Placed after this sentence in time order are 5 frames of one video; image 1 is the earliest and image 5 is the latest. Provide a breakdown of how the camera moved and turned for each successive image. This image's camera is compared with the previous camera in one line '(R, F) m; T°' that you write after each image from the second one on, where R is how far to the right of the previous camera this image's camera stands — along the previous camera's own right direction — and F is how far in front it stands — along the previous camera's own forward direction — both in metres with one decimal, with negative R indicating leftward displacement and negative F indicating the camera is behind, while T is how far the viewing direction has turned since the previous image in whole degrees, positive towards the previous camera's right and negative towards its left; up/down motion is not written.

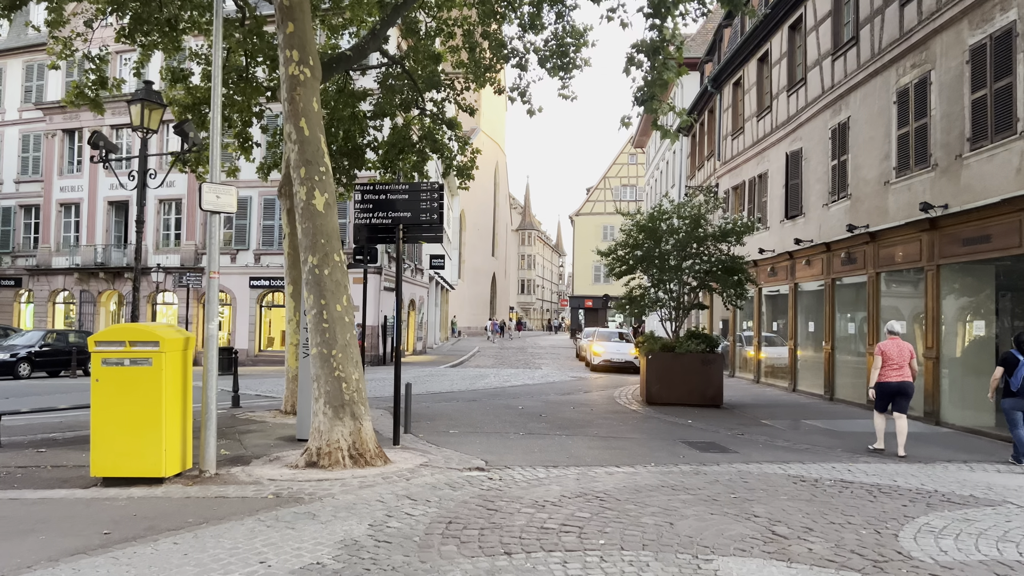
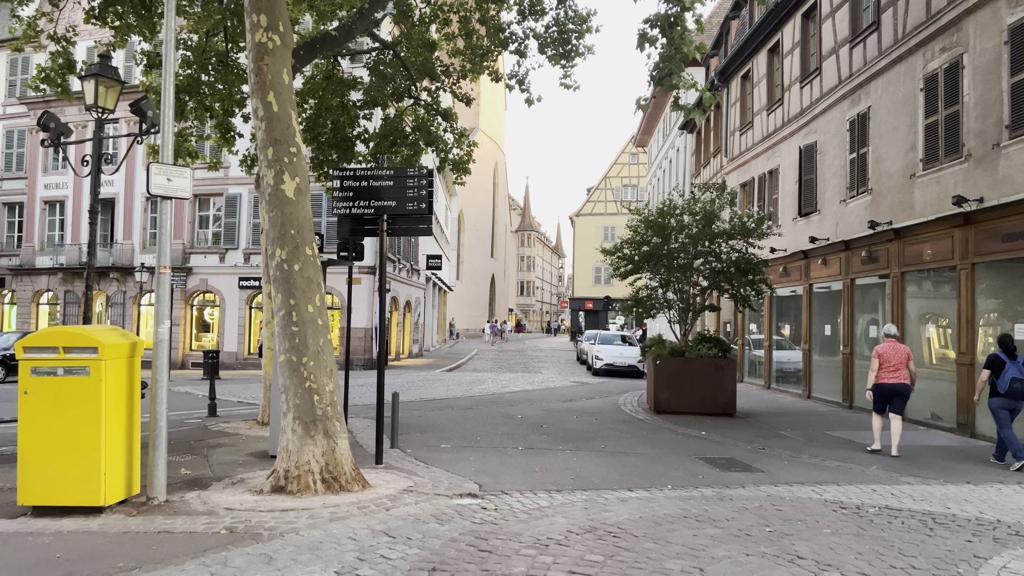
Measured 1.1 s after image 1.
(0.0, +0.9) m; 0°
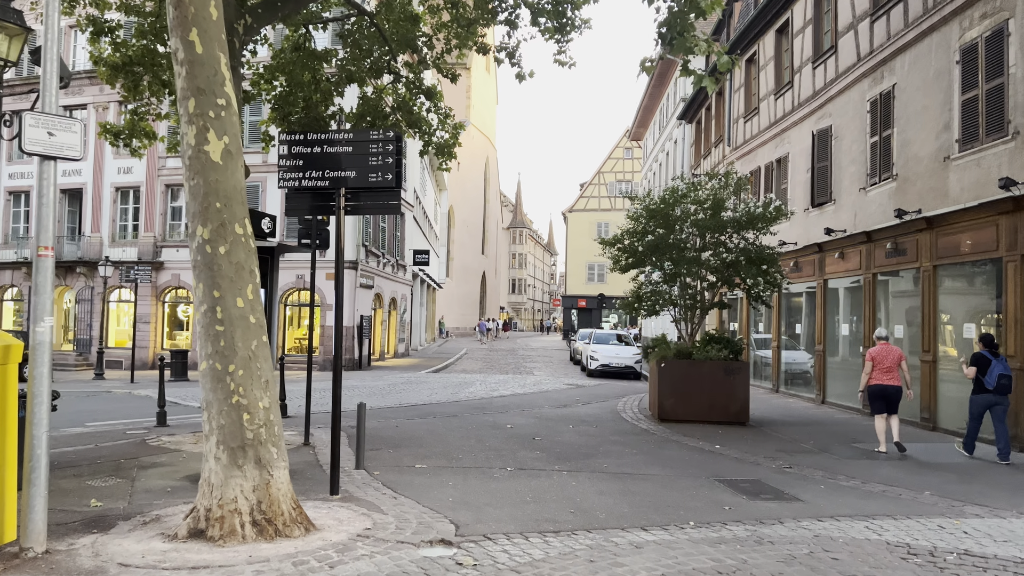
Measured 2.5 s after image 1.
(0.0, +1.3) m; +1°
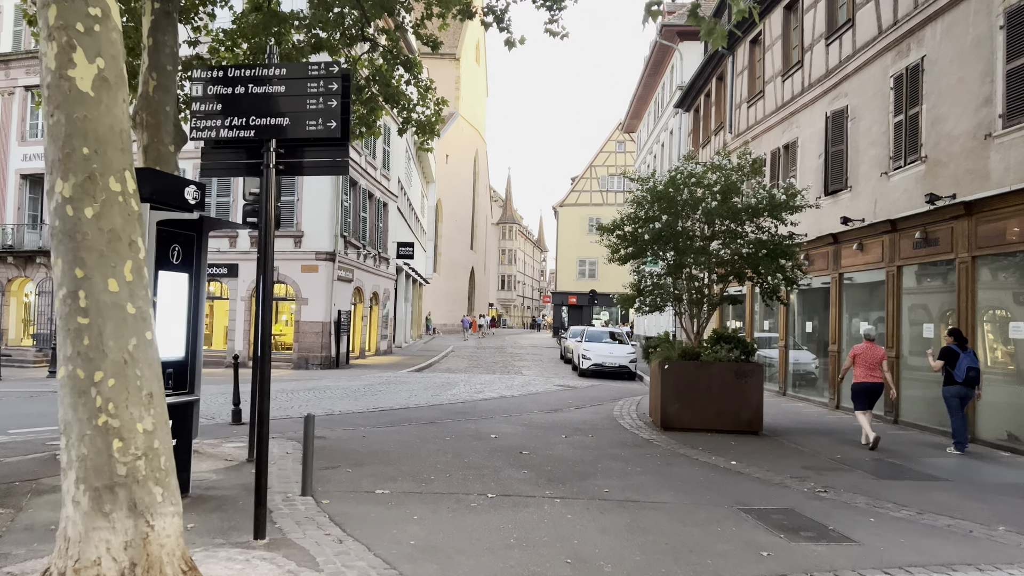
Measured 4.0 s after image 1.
(+0.1, +1.3) m; +1°
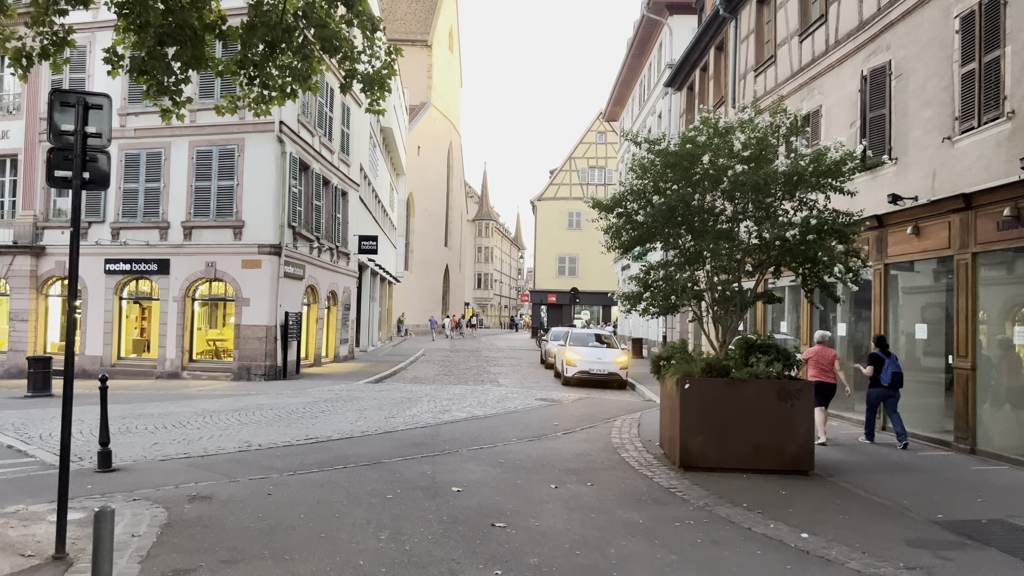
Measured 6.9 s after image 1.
(+0.1, +2.6) m; +2°
